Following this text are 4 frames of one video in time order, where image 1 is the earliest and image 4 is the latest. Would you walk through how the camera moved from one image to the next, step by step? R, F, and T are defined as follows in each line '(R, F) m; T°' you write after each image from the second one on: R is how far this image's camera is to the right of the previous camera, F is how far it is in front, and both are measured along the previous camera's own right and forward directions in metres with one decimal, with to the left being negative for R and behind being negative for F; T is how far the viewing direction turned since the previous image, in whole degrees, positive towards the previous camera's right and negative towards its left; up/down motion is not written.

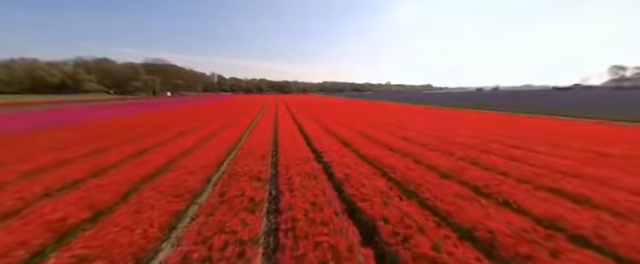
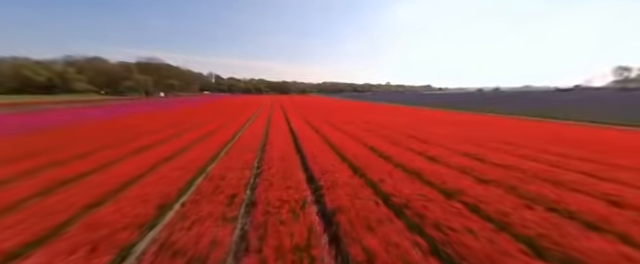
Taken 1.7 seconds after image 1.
(0.0, +2.4) m; 0°
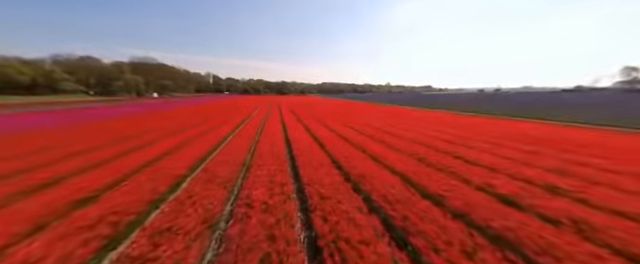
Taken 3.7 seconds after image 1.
(-0.2, +2.8) m; 0°
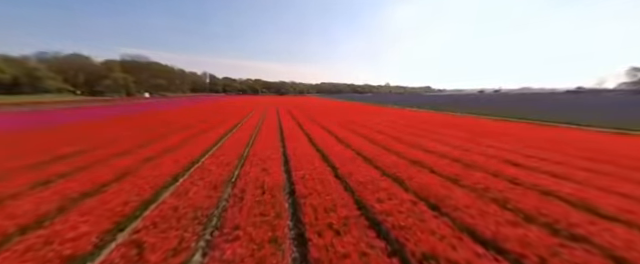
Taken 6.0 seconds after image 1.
(-0.5, +2.9) m; 0°
